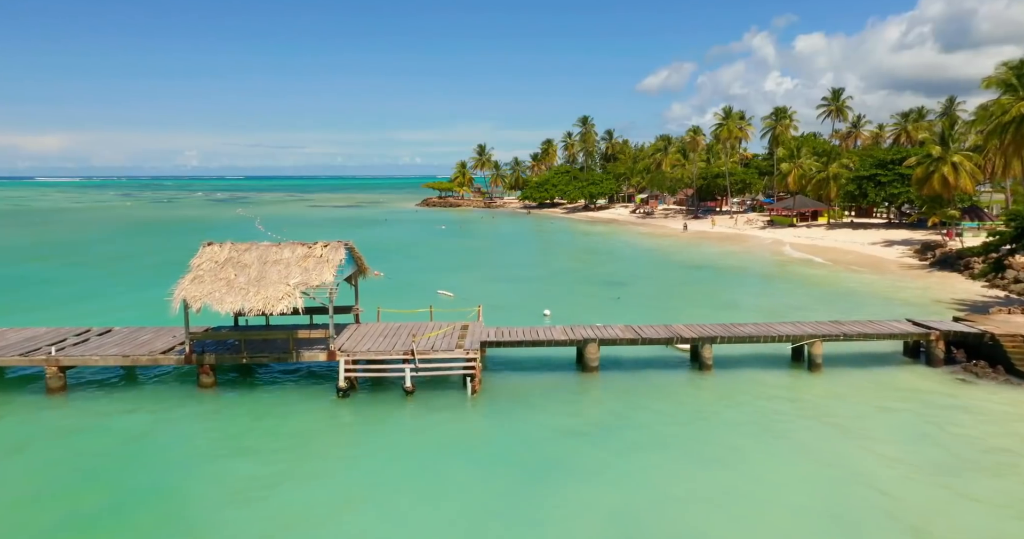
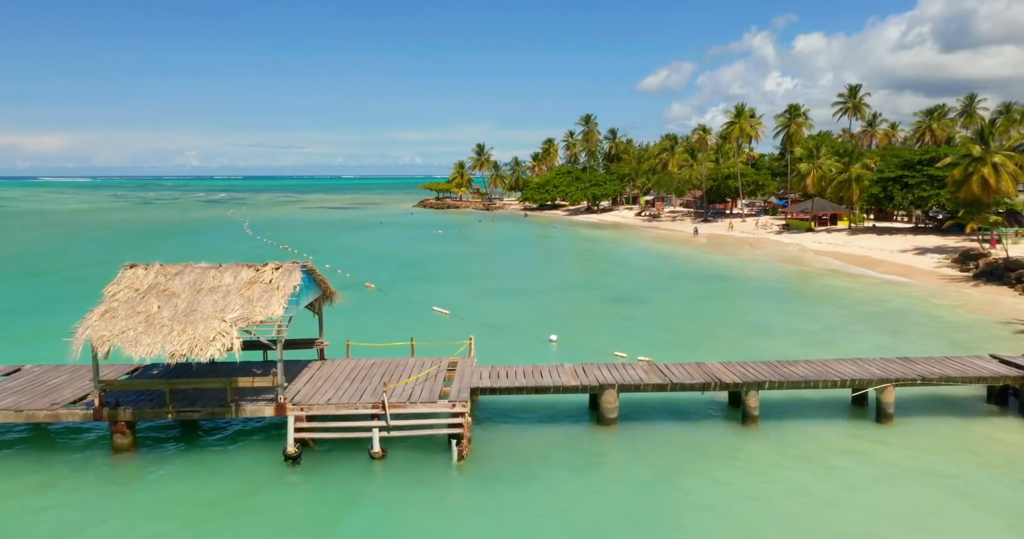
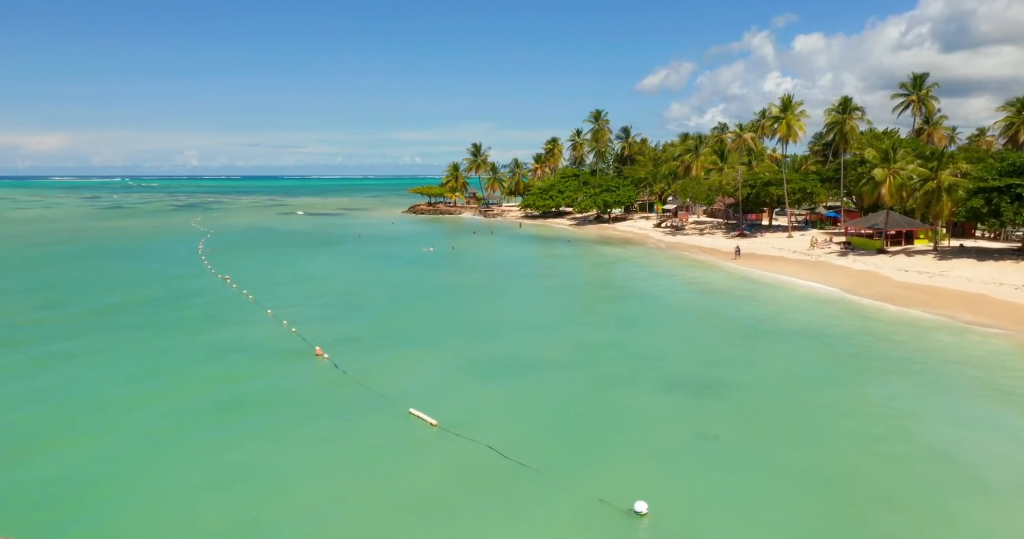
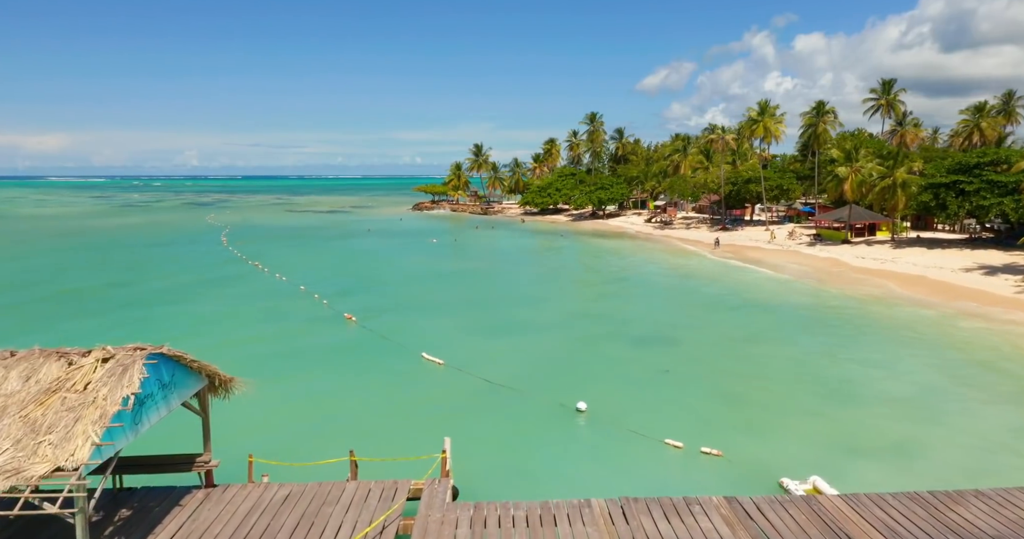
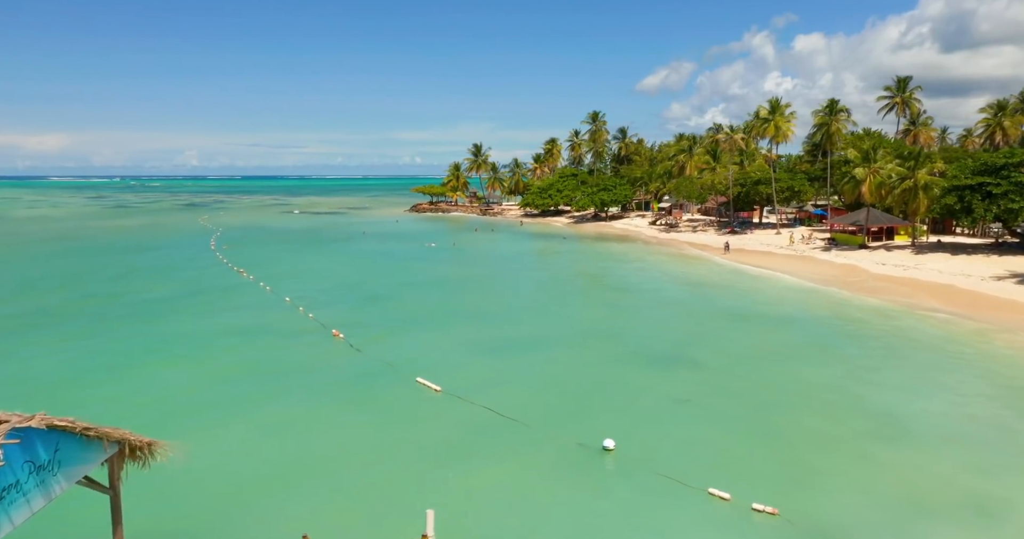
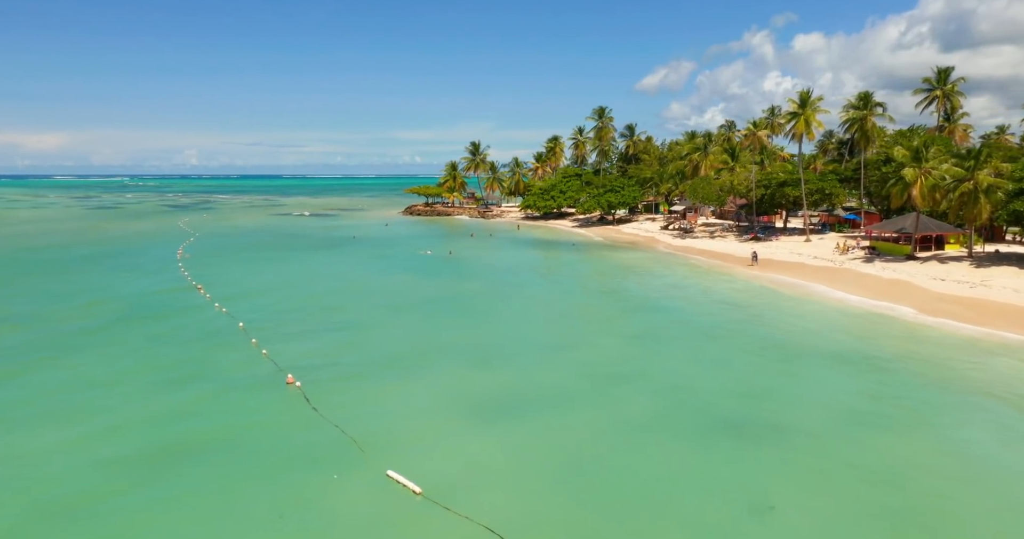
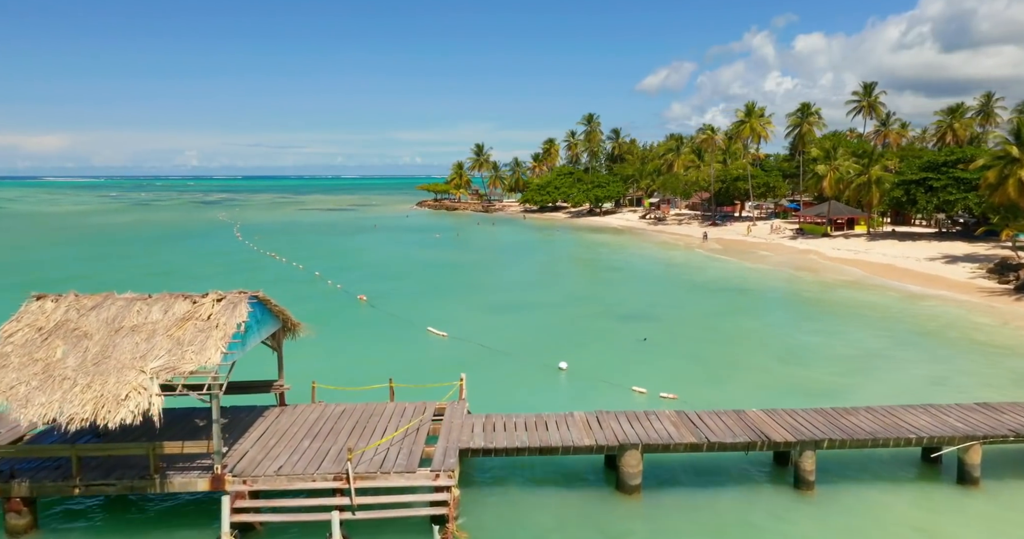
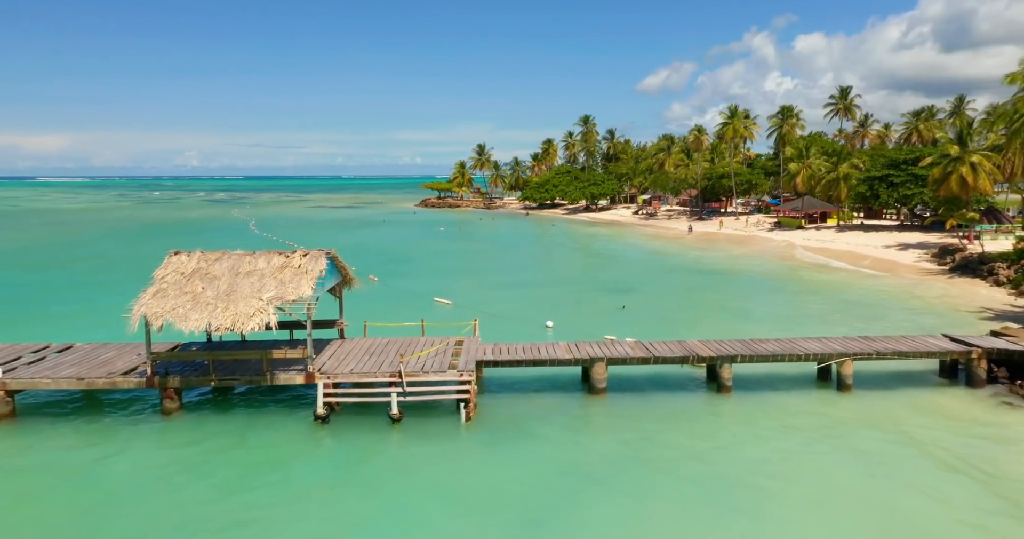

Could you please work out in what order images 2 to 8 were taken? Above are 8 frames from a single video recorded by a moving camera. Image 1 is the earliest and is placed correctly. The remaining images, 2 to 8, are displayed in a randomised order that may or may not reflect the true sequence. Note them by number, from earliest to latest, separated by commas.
8, 2, 7, 4, 5, 3, 6
